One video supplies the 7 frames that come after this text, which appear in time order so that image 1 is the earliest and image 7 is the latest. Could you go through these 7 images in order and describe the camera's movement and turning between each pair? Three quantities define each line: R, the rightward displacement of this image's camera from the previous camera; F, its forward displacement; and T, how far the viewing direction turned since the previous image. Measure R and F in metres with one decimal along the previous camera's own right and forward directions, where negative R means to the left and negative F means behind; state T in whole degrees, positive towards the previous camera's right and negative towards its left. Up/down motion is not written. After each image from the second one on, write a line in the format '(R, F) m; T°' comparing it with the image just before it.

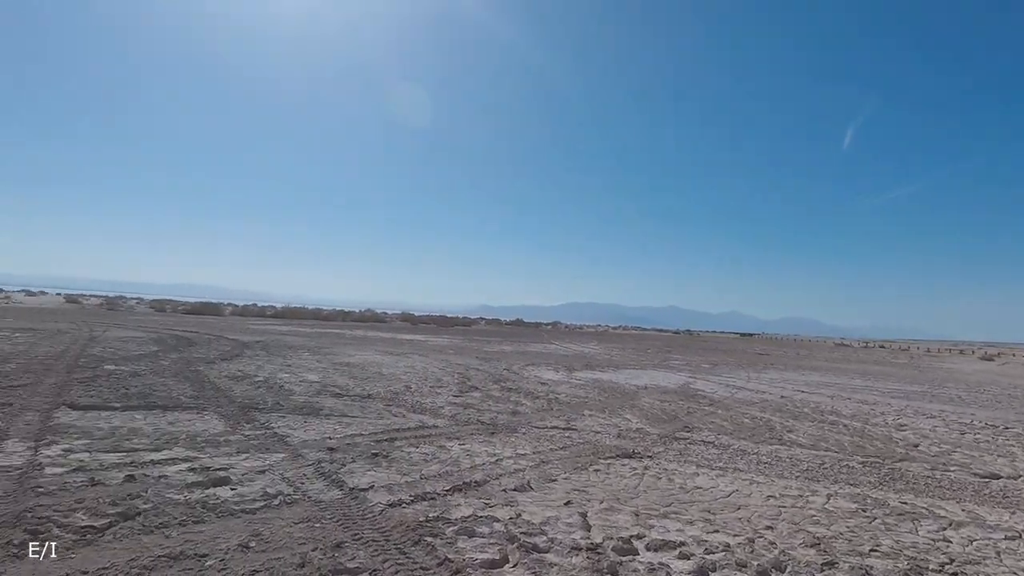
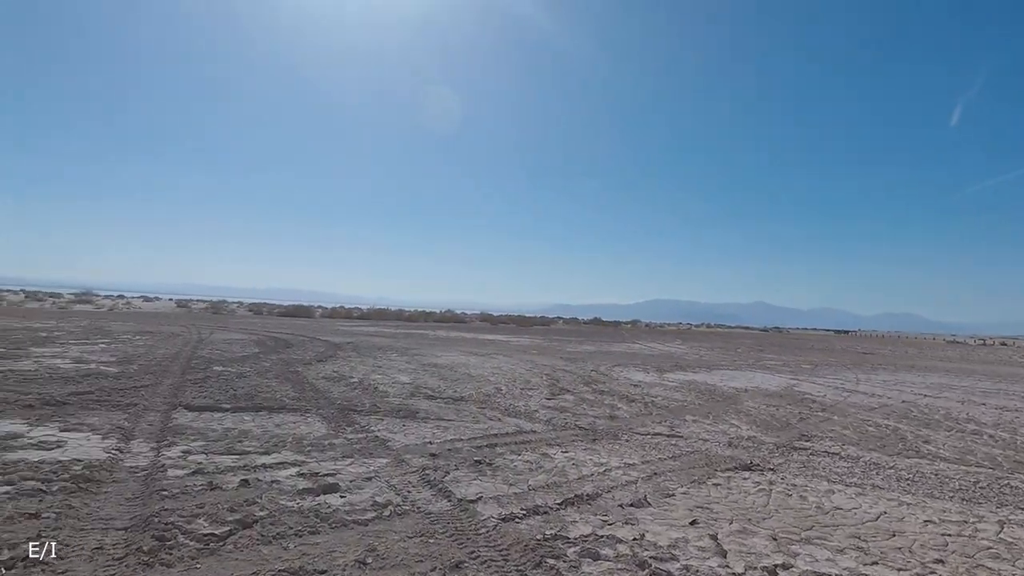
(-0.7, +0.7) m; -8°
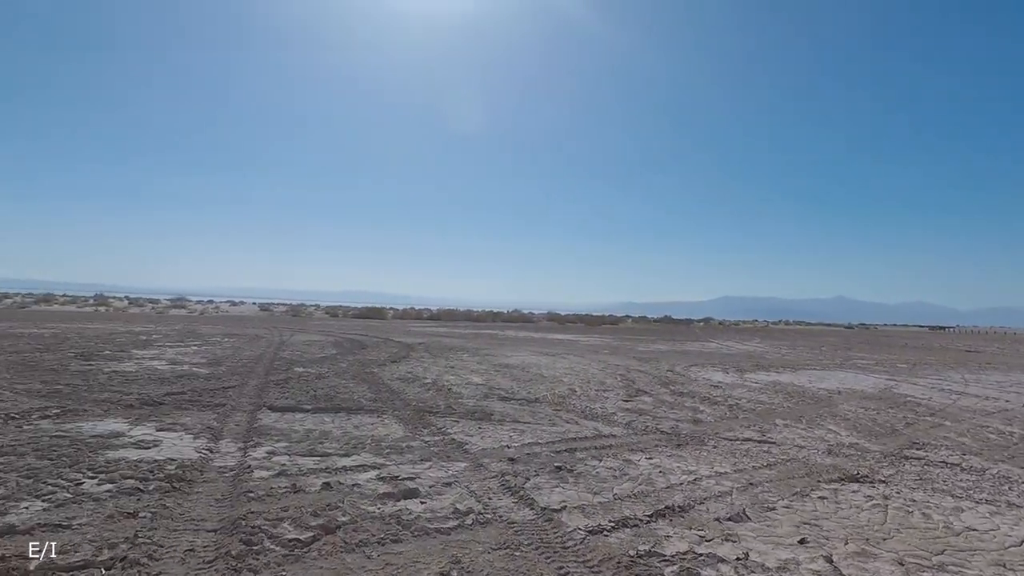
(-0.3, +0.4) m; -7°
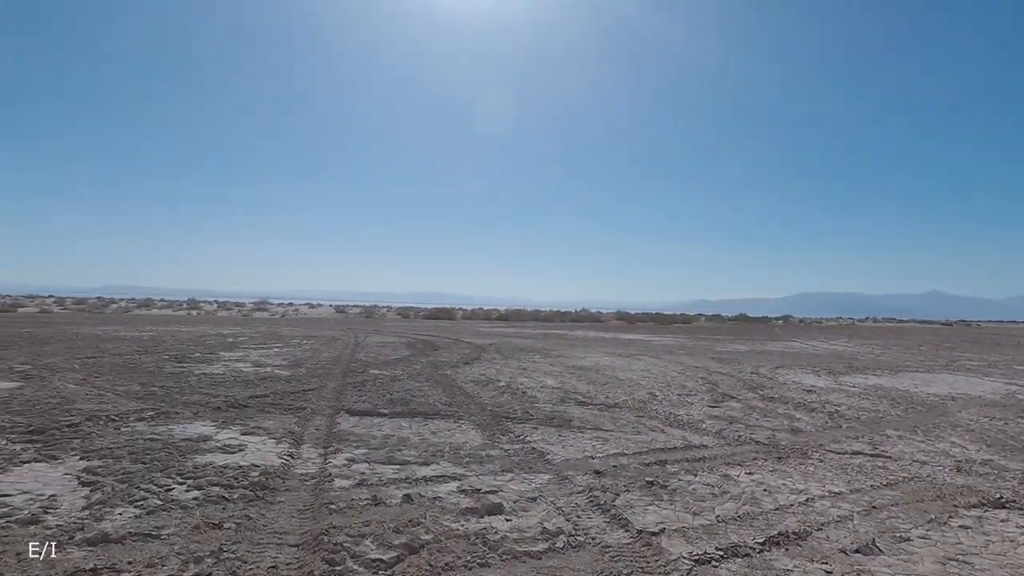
(-0.3, +0.6) m; -7°
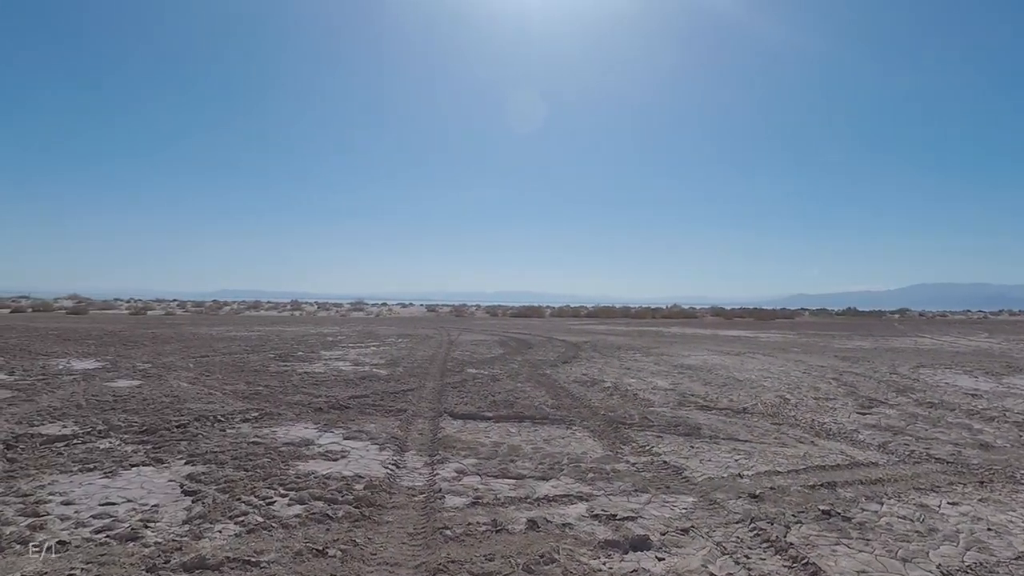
(-0.6, +1.1) m; -9°
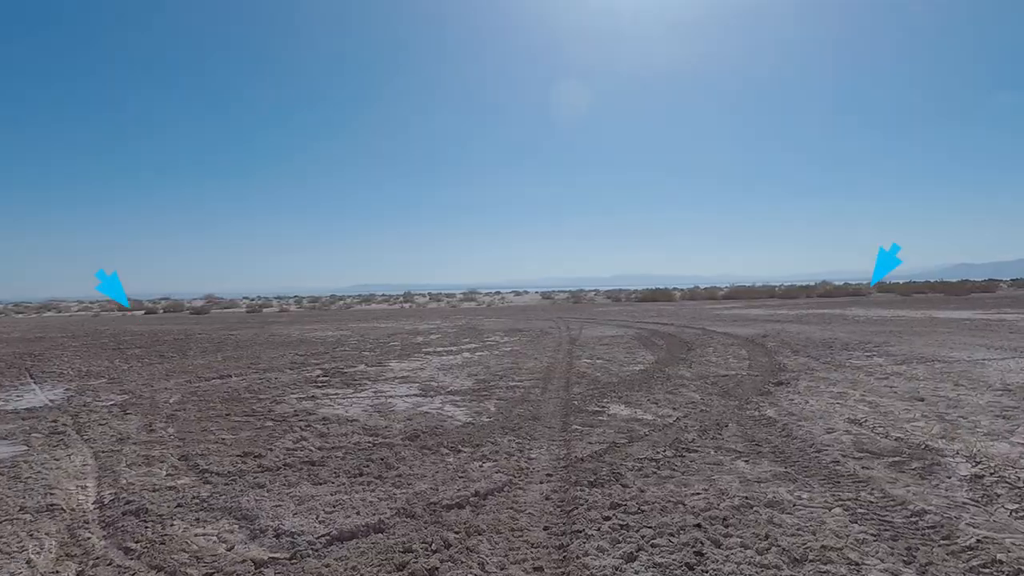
(-0.7, +4.7) m; -12°
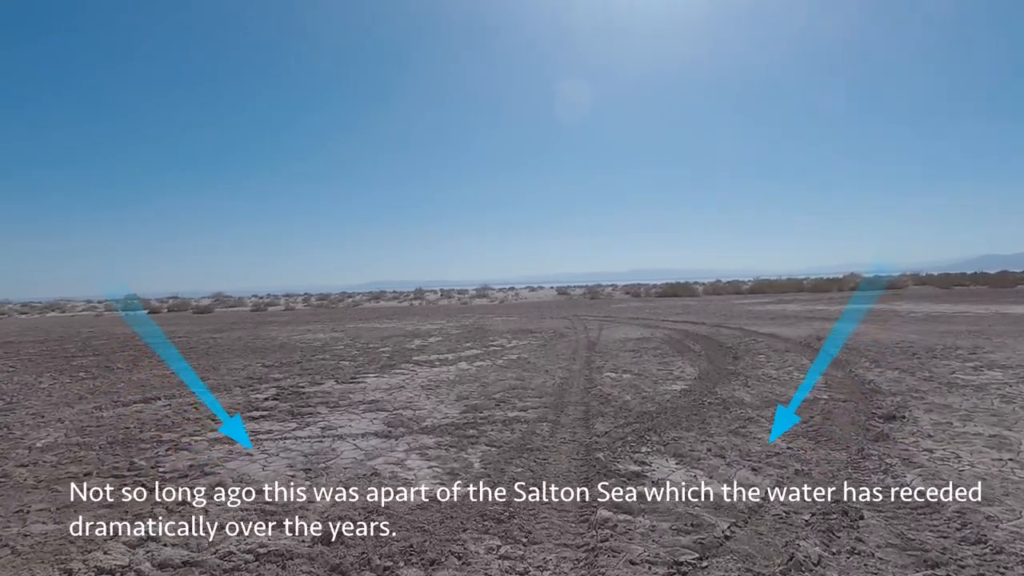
(+0.2, +1.9) m; -2°
